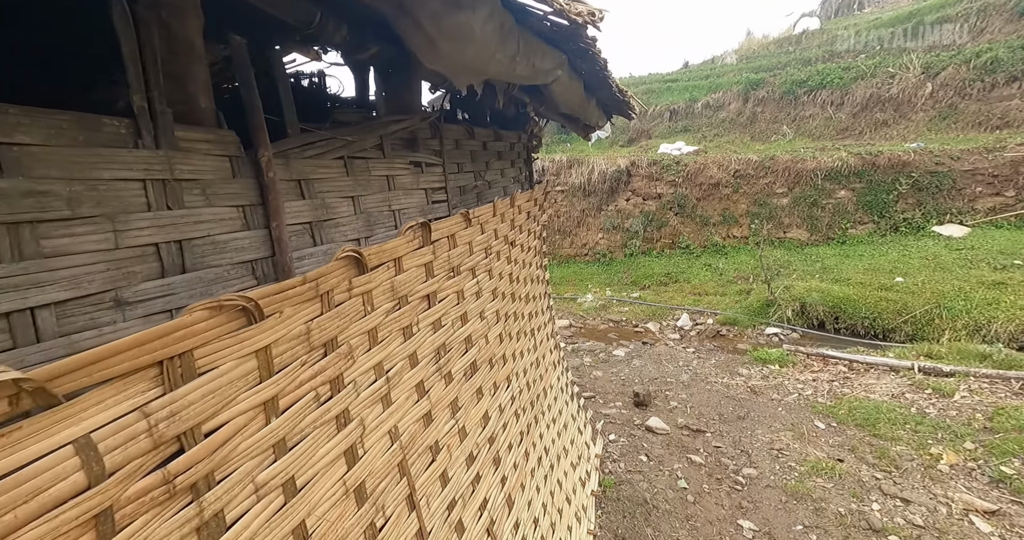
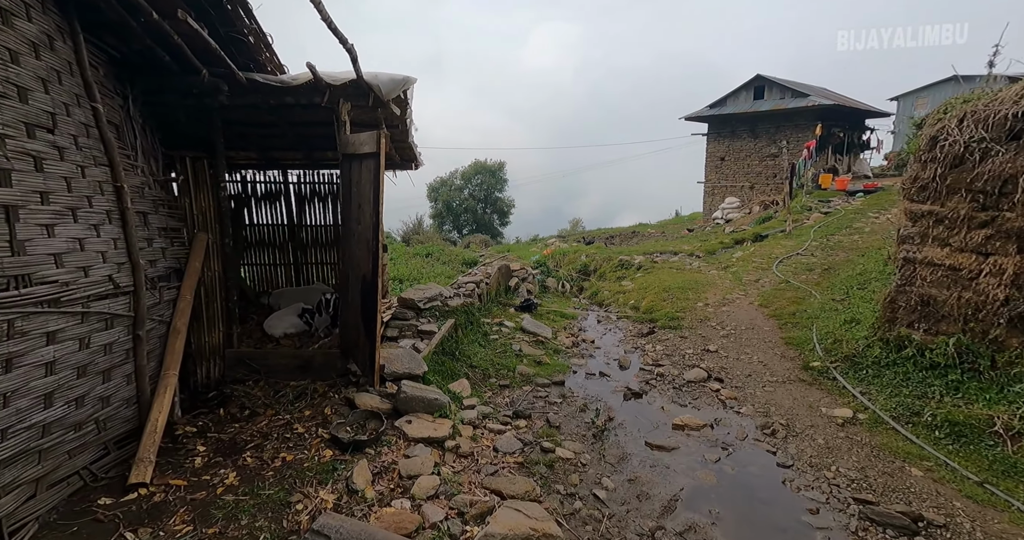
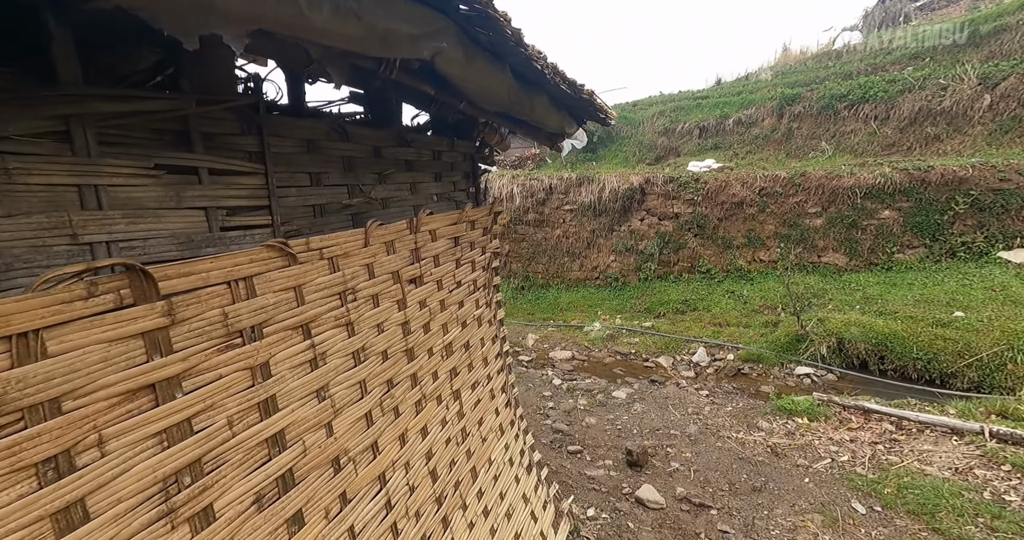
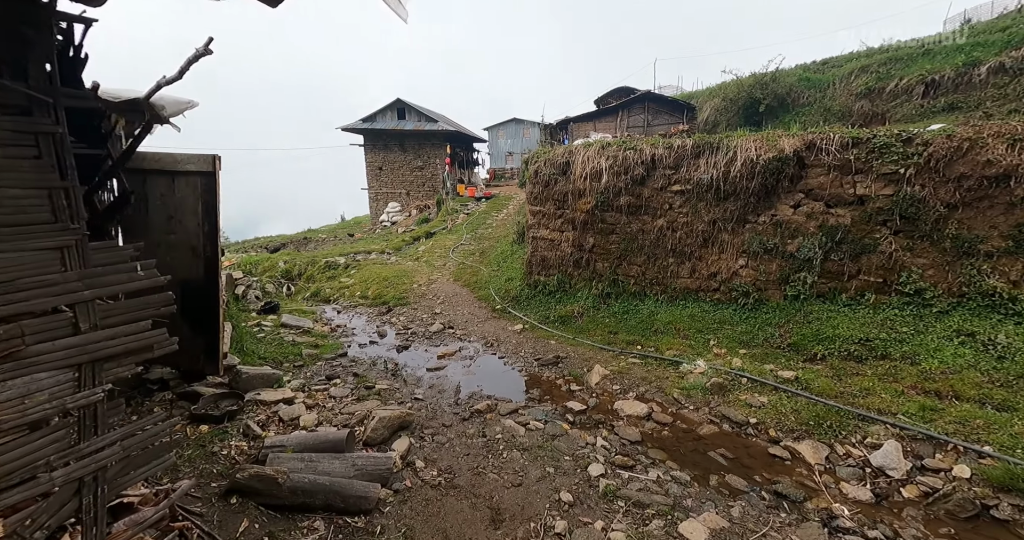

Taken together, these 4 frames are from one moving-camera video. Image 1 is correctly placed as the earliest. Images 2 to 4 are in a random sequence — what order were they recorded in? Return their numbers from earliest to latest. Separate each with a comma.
3, 4, 2
